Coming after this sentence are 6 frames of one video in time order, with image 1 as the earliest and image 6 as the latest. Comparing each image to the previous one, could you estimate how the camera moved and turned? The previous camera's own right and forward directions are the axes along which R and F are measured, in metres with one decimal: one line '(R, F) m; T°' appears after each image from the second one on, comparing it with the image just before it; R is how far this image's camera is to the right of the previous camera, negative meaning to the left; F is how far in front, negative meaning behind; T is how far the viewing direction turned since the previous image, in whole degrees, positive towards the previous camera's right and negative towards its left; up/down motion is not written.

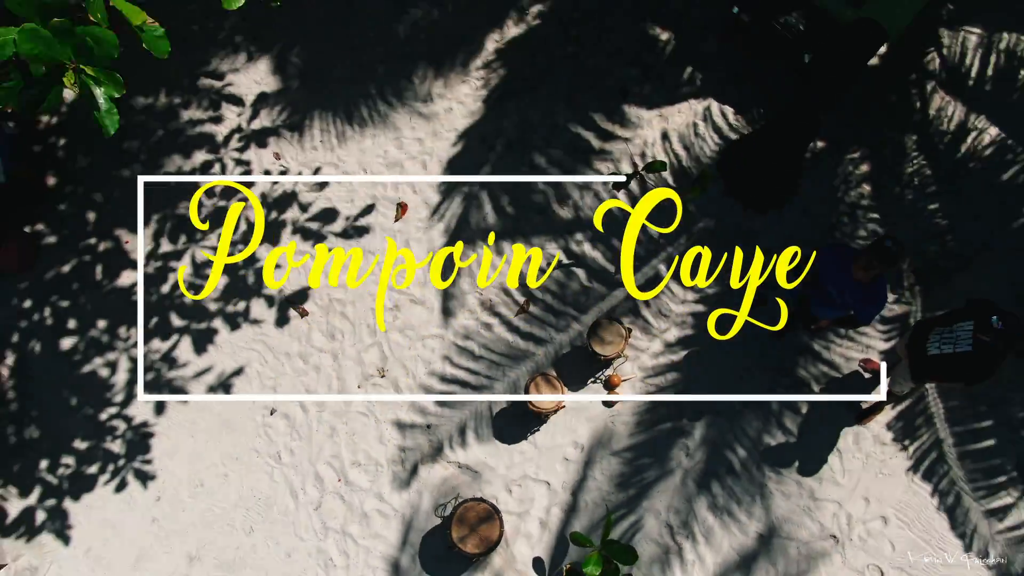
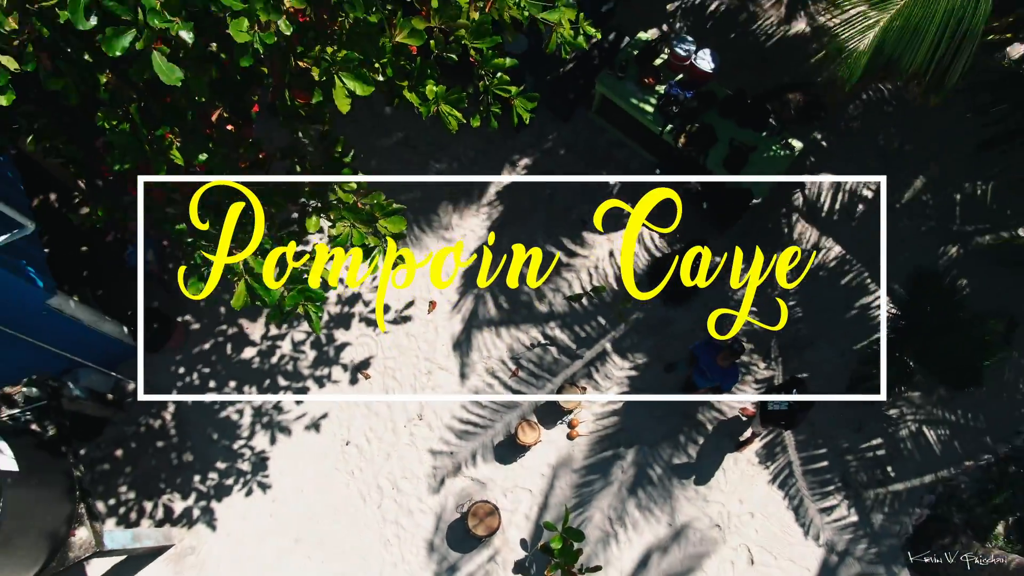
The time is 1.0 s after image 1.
(0.0, -2.4) m; 0°
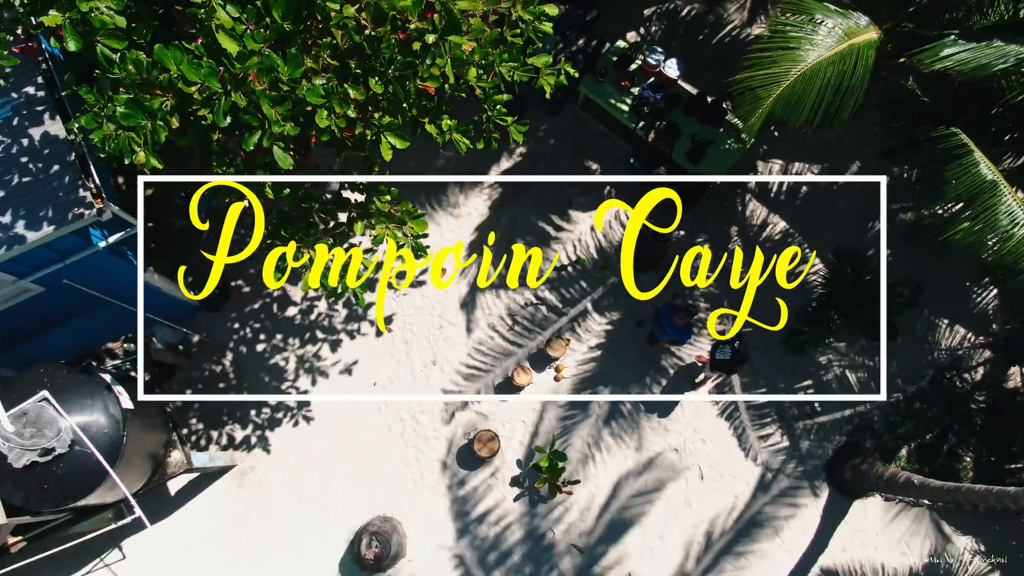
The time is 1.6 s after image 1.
(0.0, -1.5) m; 0°
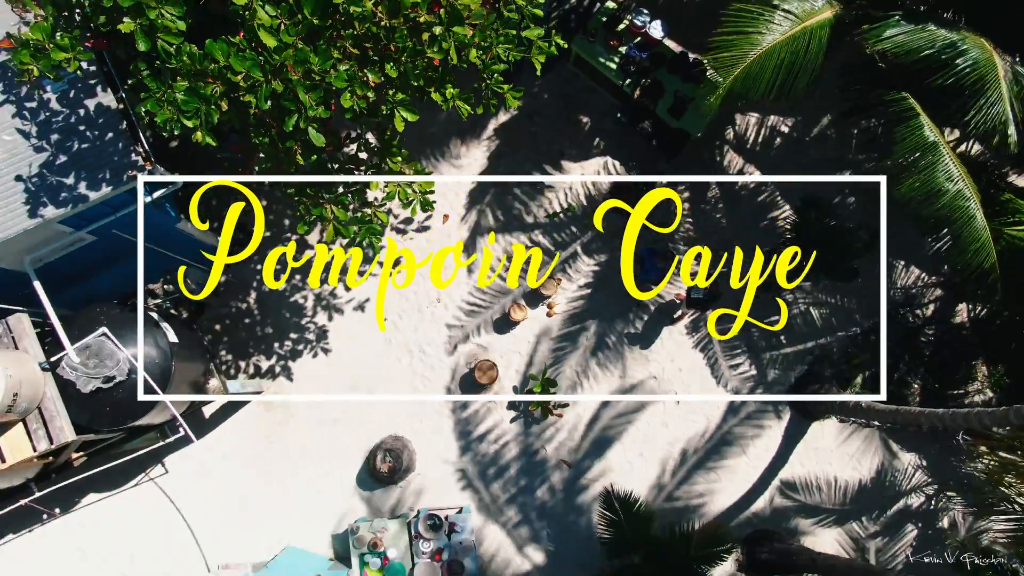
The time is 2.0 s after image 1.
(0.0, -0.9) m; 0°
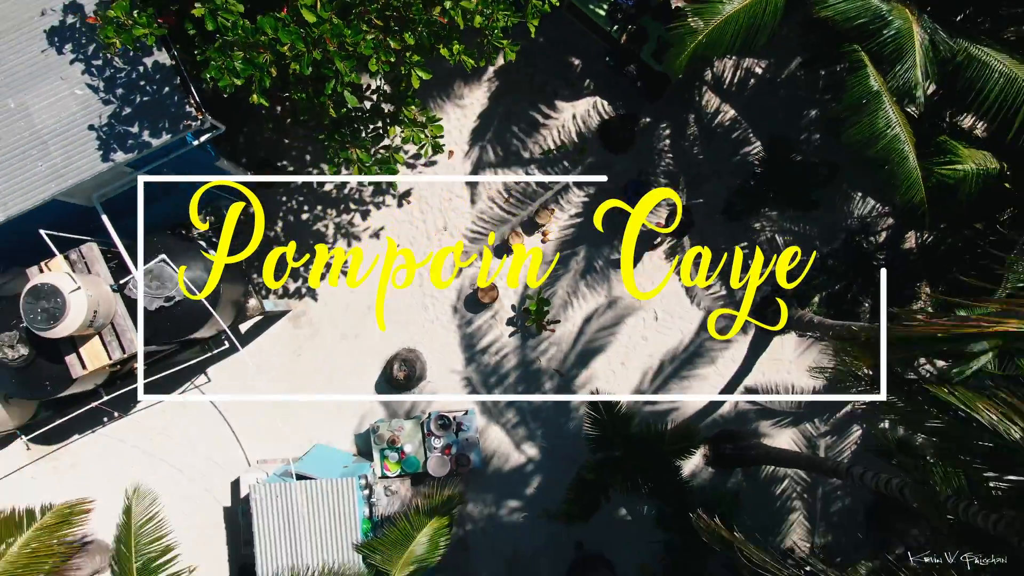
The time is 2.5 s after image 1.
(0.0, -1.2) m; 0°
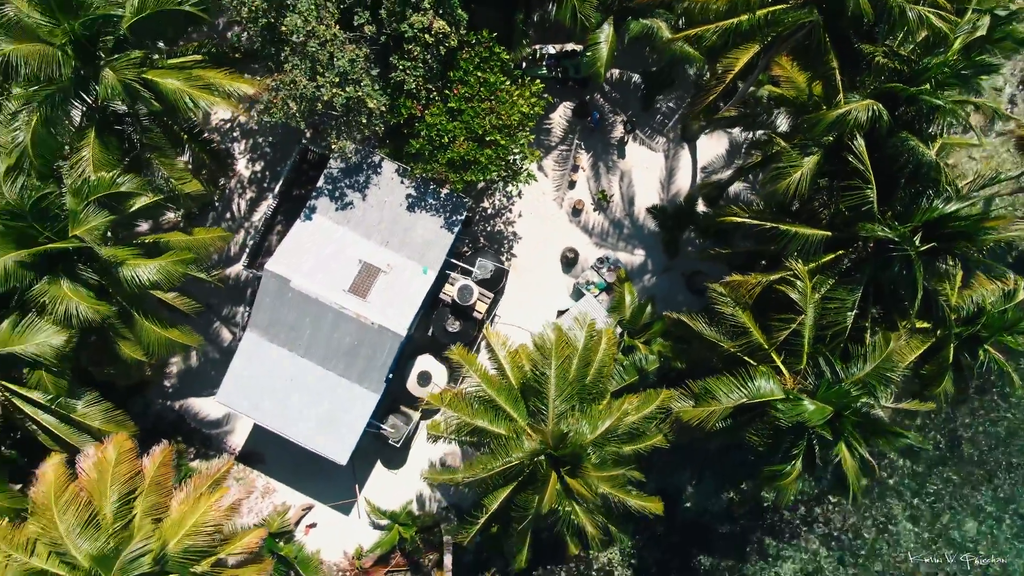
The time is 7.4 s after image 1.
(-3.8, -12.4) m; +1°
